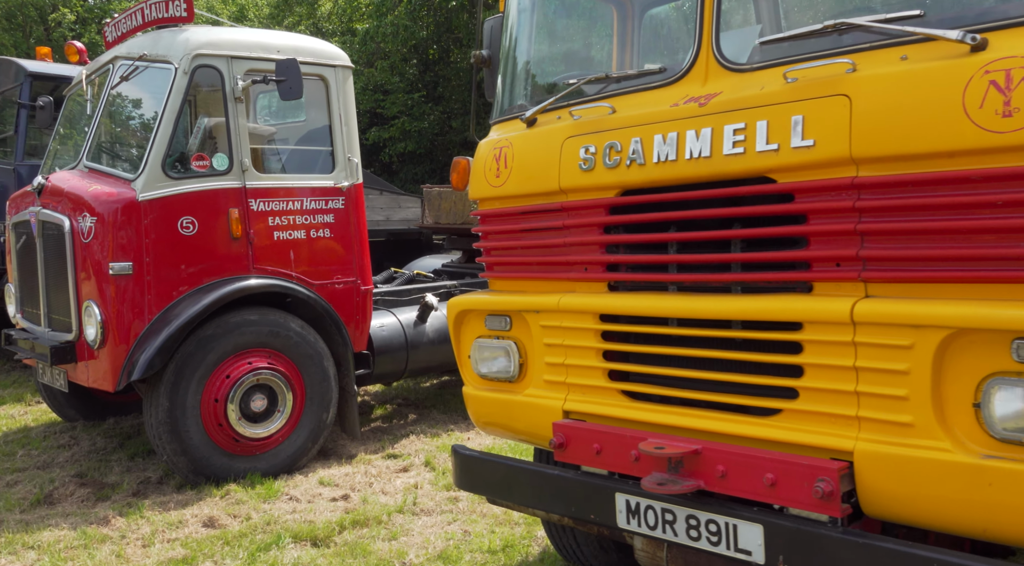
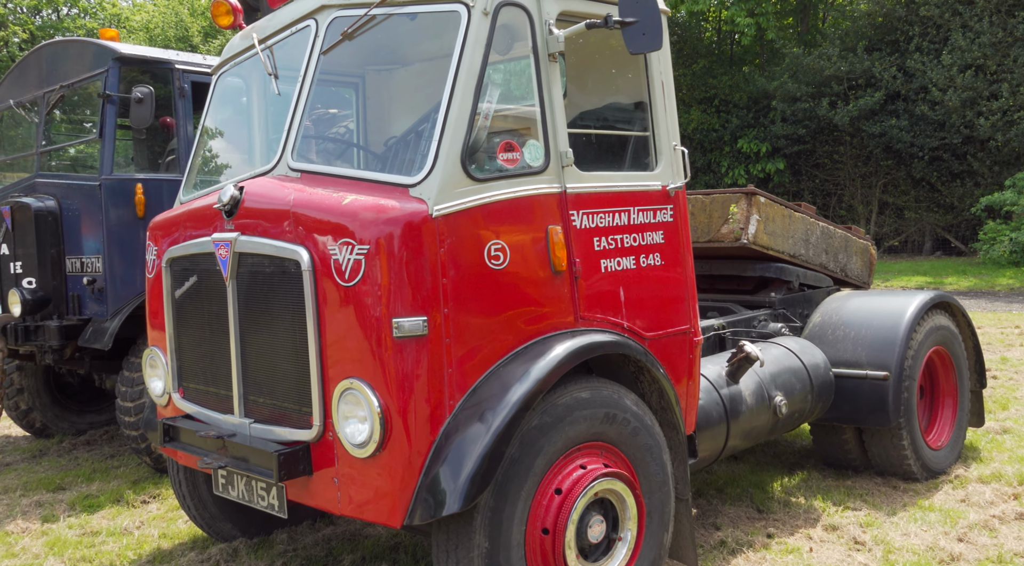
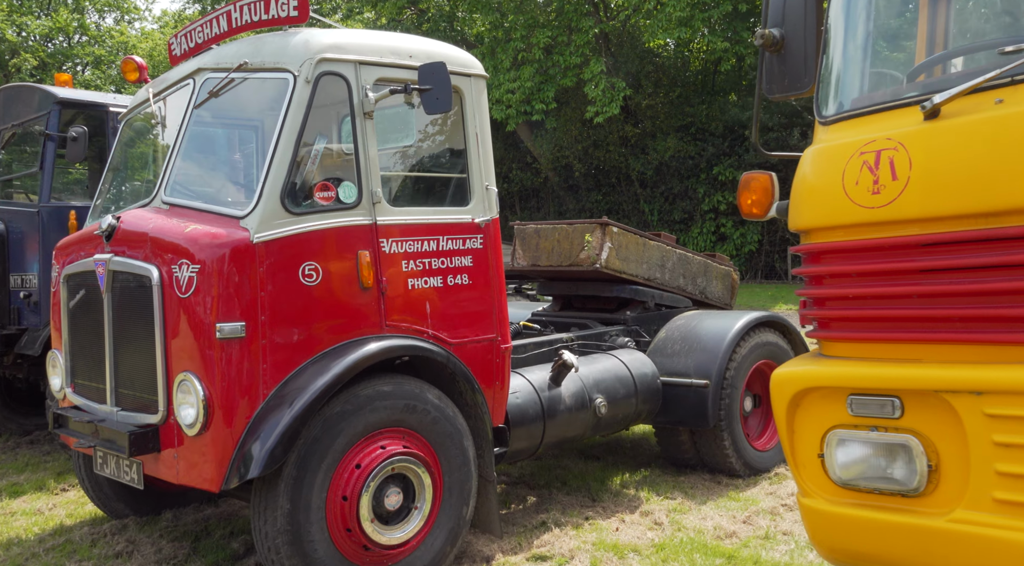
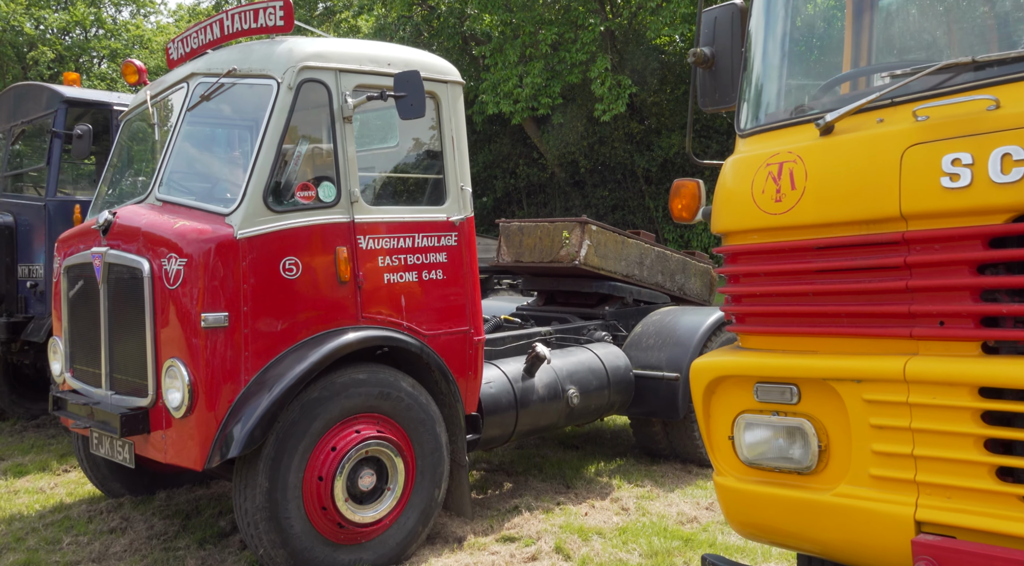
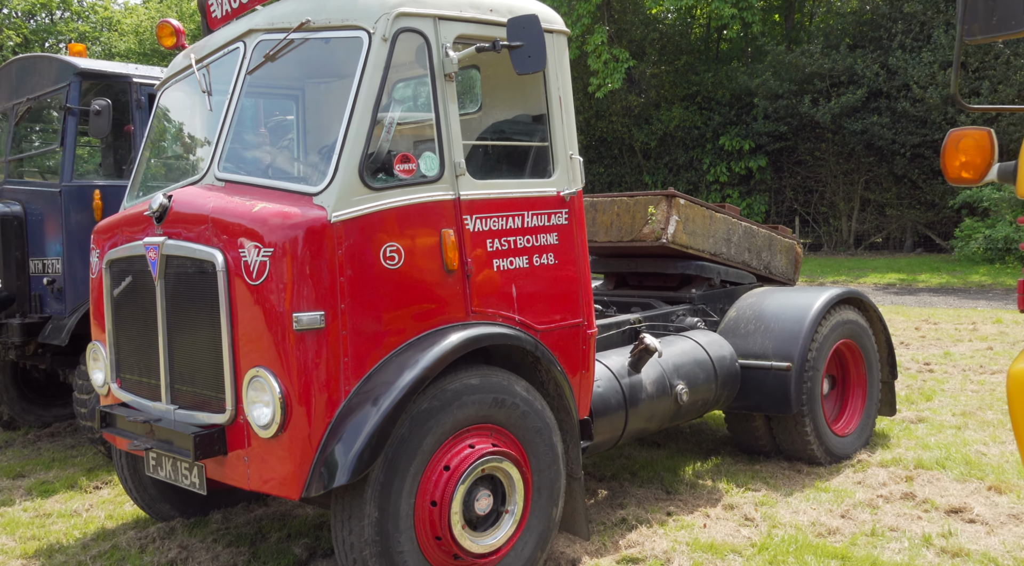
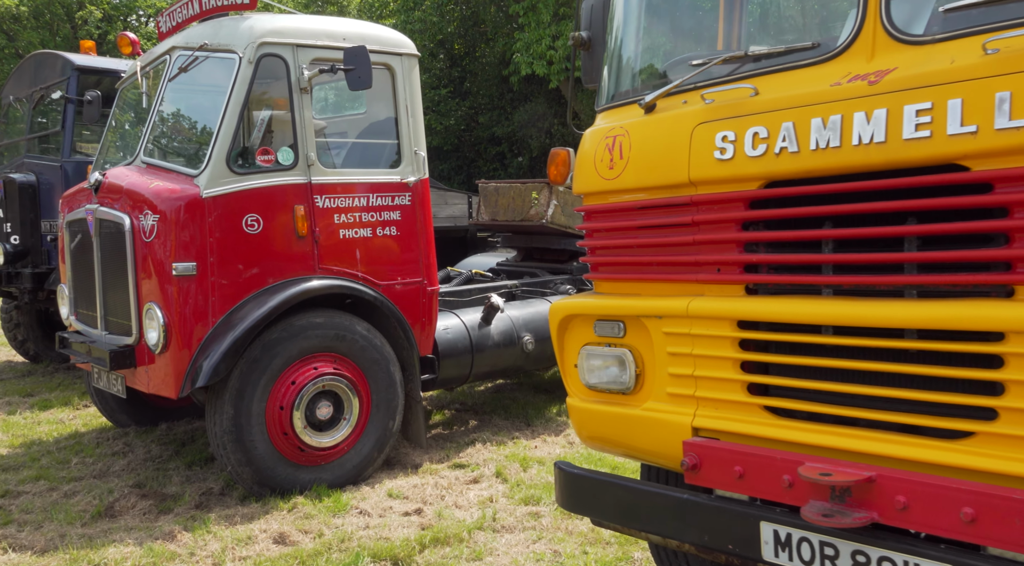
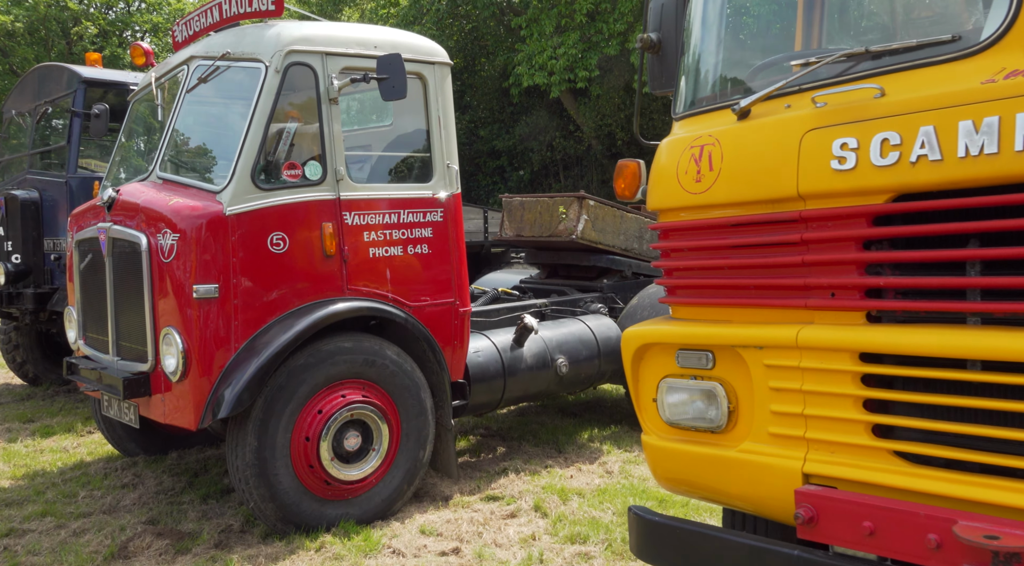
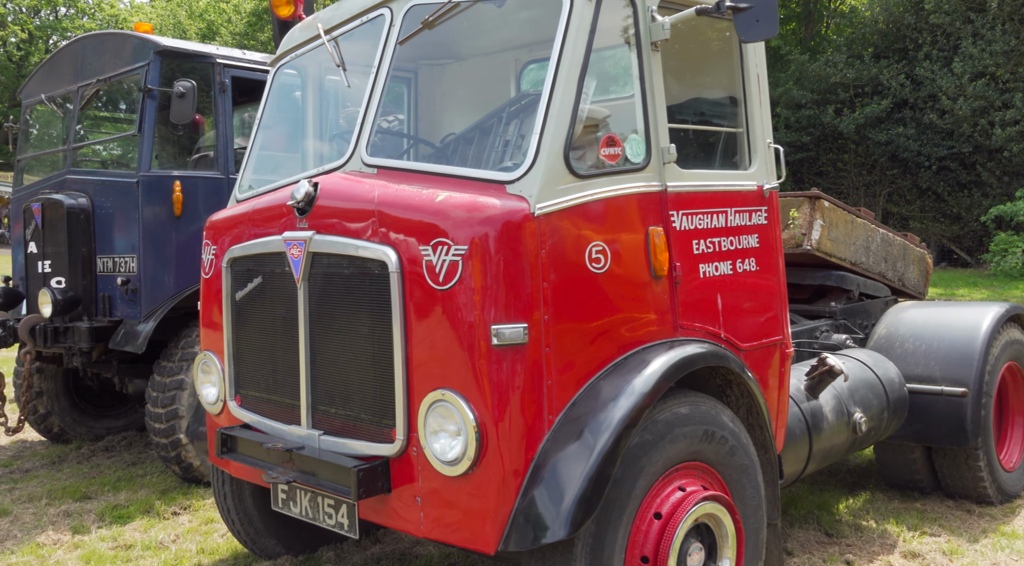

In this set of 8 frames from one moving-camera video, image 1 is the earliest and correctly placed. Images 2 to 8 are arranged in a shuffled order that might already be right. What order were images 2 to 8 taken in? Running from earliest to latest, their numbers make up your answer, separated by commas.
6, 7, 4, 3, 5, 2, 8
